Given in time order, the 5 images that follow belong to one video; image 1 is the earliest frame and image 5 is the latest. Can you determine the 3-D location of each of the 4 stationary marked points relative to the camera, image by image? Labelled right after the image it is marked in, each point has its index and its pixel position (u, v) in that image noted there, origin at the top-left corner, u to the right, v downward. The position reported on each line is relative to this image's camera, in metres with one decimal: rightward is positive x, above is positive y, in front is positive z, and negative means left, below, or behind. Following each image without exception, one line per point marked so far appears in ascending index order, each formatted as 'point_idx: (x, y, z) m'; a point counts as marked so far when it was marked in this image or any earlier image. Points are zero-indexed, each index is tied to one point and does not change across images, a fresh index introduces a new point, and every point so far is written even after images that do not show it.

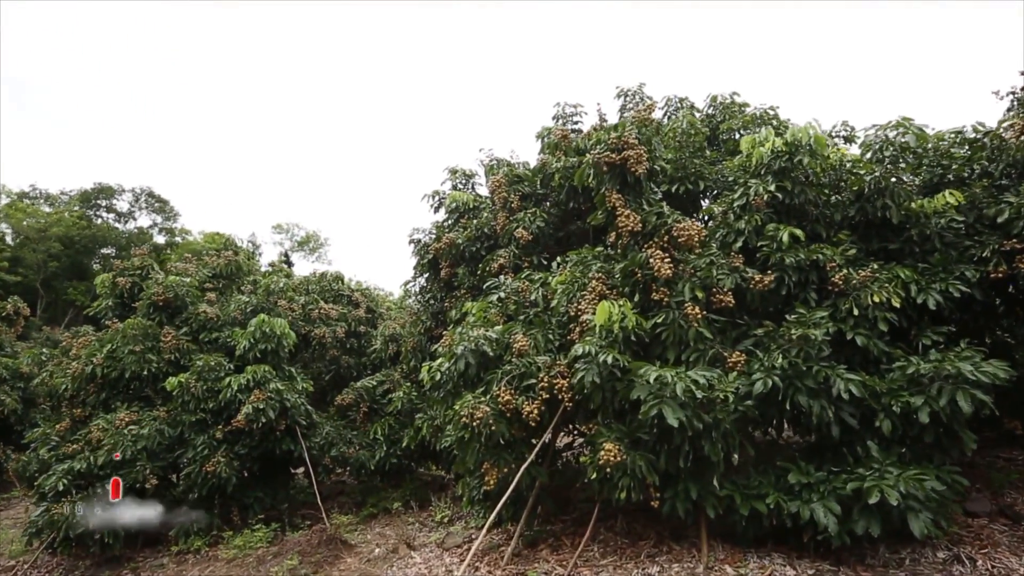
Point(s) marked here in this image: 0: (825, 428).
0: (+2.1, -0.9, +4.0) m
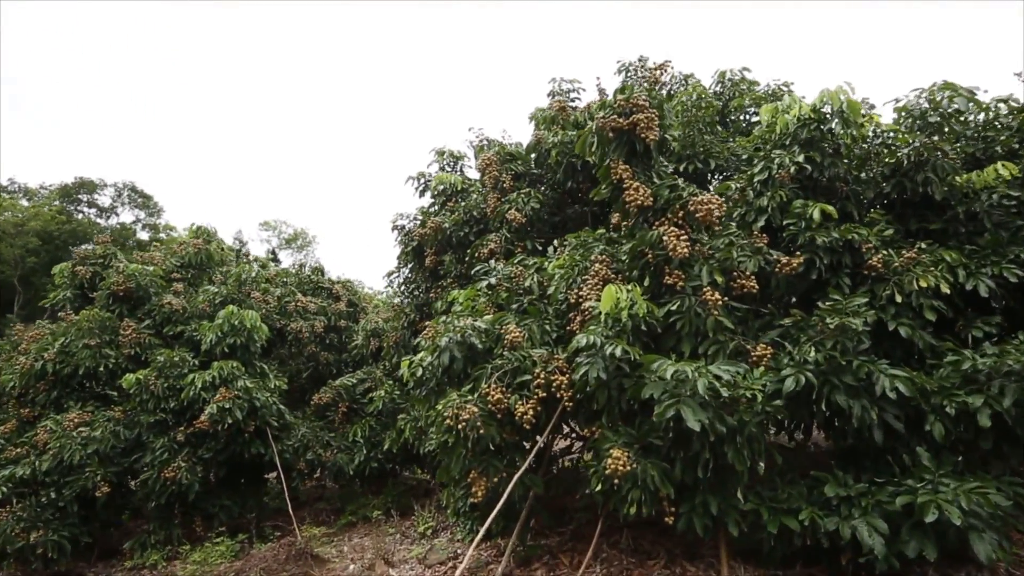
0: (+2.1, -0.8, +3.5) m
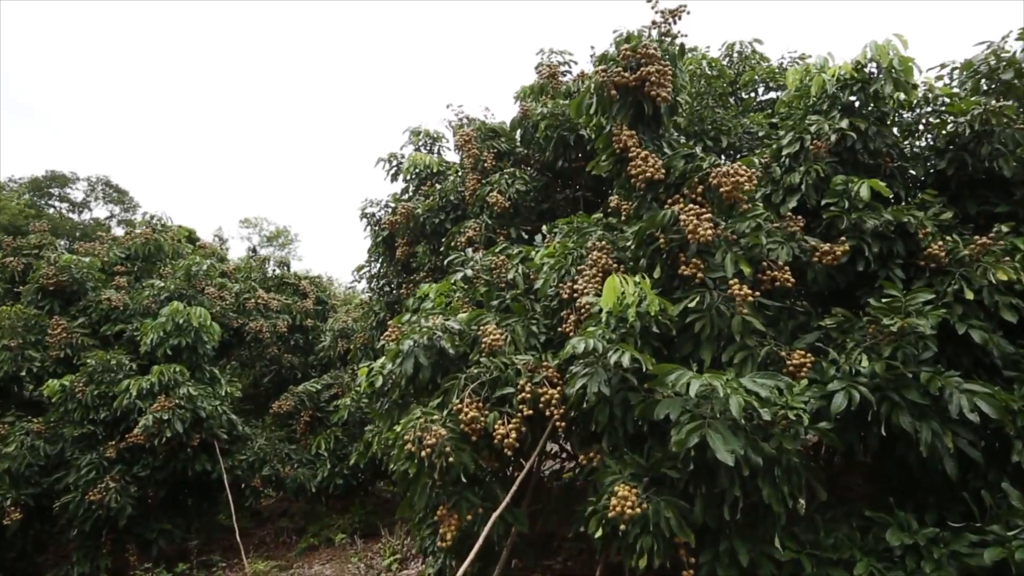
0: (+2.0, -0.8, +2.8) m
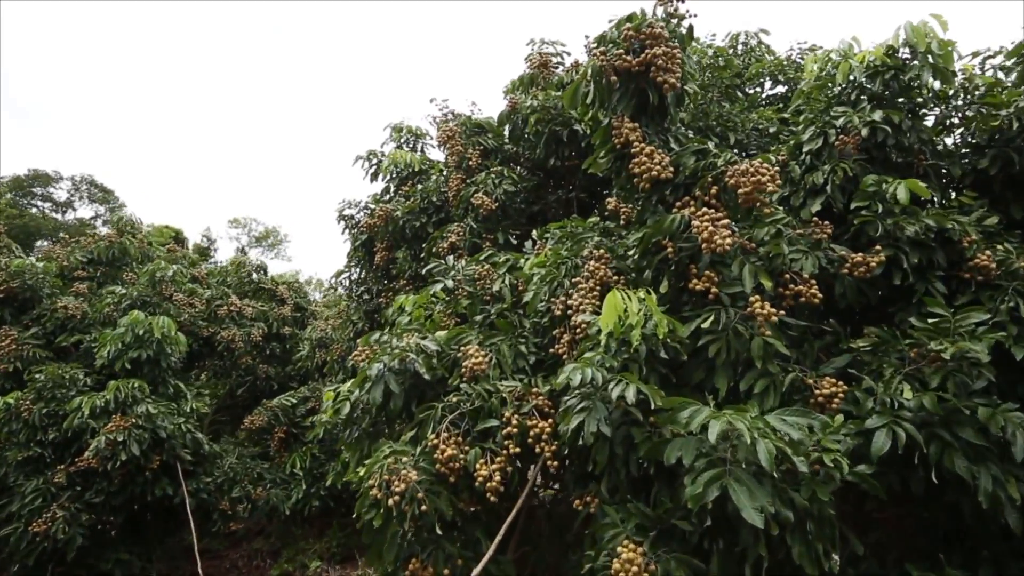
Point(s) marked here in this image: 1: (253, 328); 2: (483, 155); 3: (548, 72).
0: (+1.9, -0.9, +2.4) m
1: (-3.2, -0.5, +7.4) m
2: (-0.2, +1.1, +4.8) m
3: (+0.3, +1.6, +4.5) m
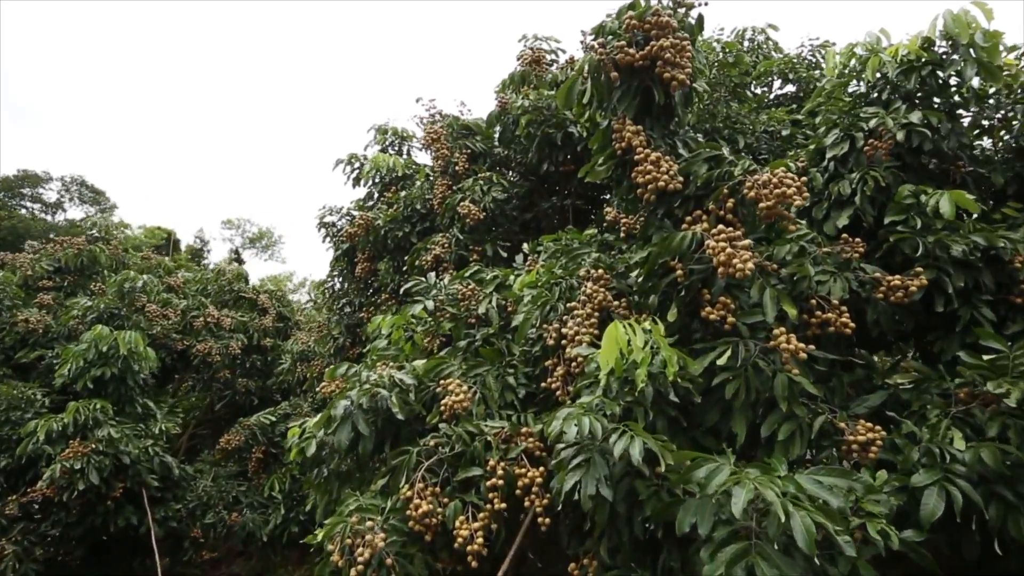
0: (+1.8, -1.0, +2.0) m
1: (-3.3, -0.6, +7.0) m
2: (-0.3, +1.0, +4.4) m
3: (+0.2, +1.5, +4.1) m
